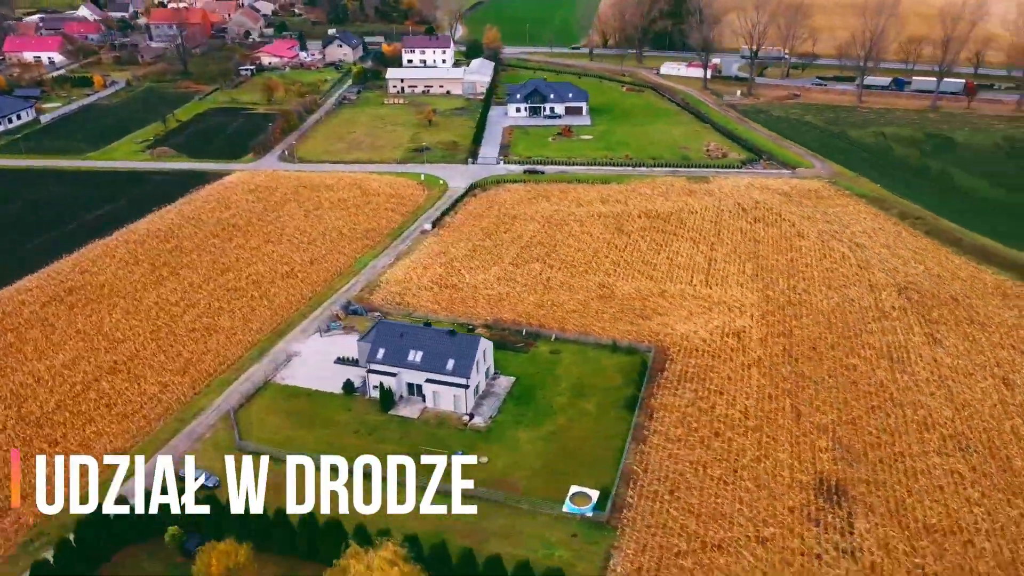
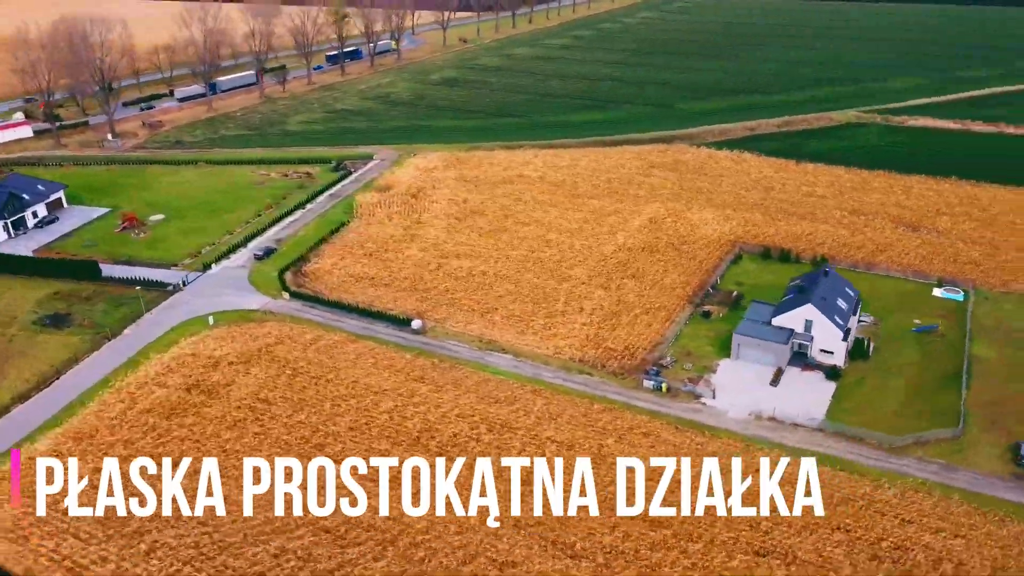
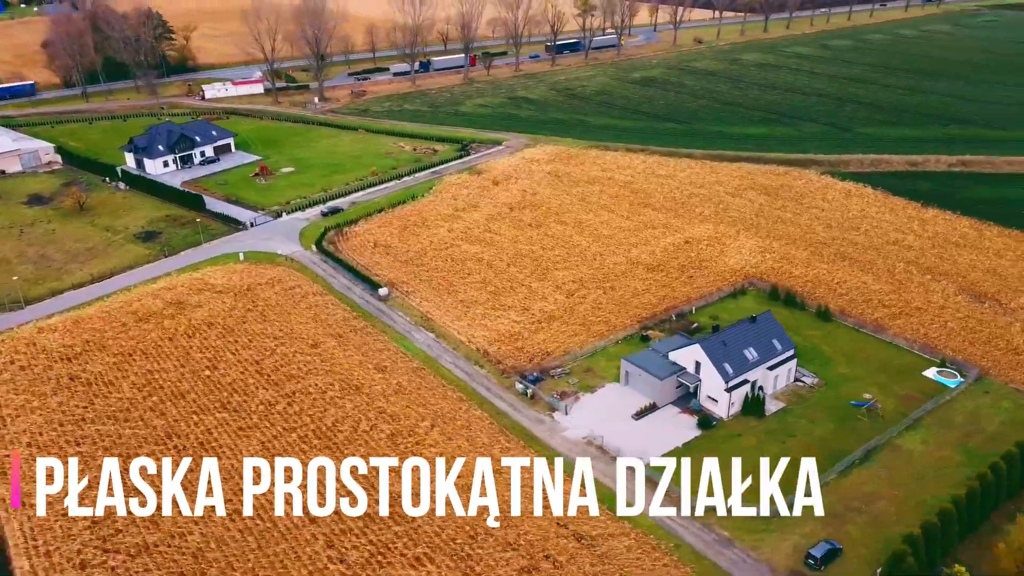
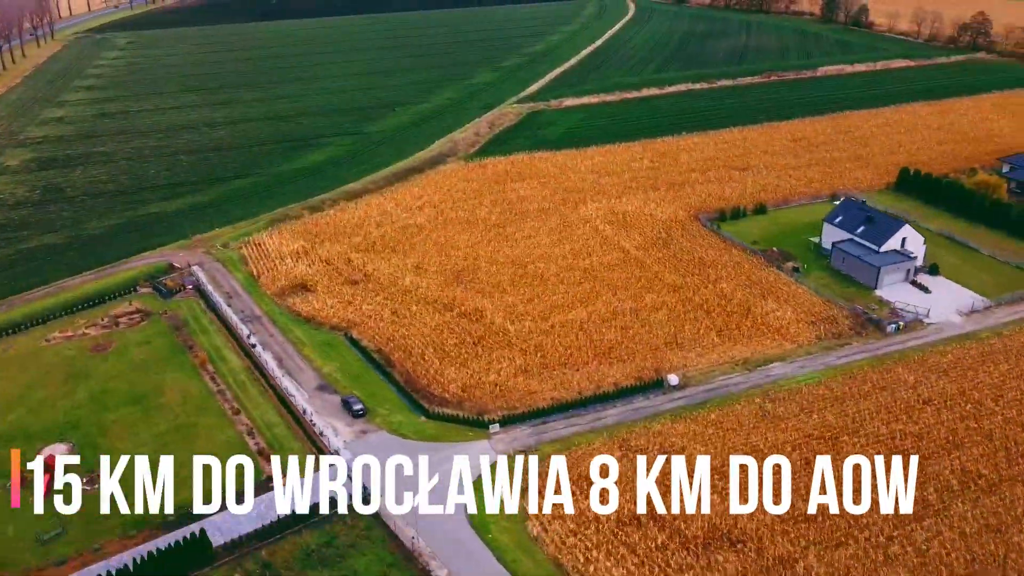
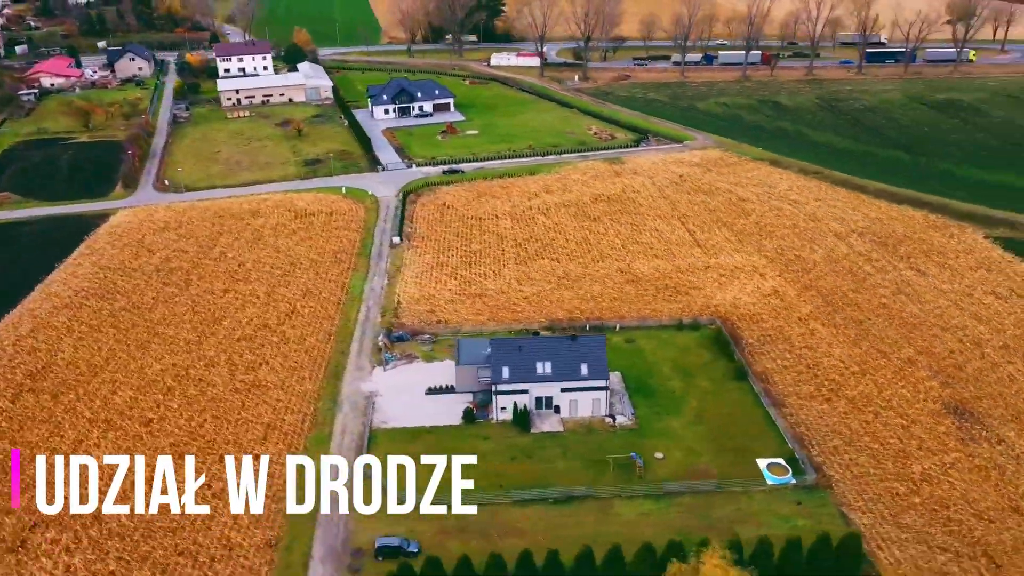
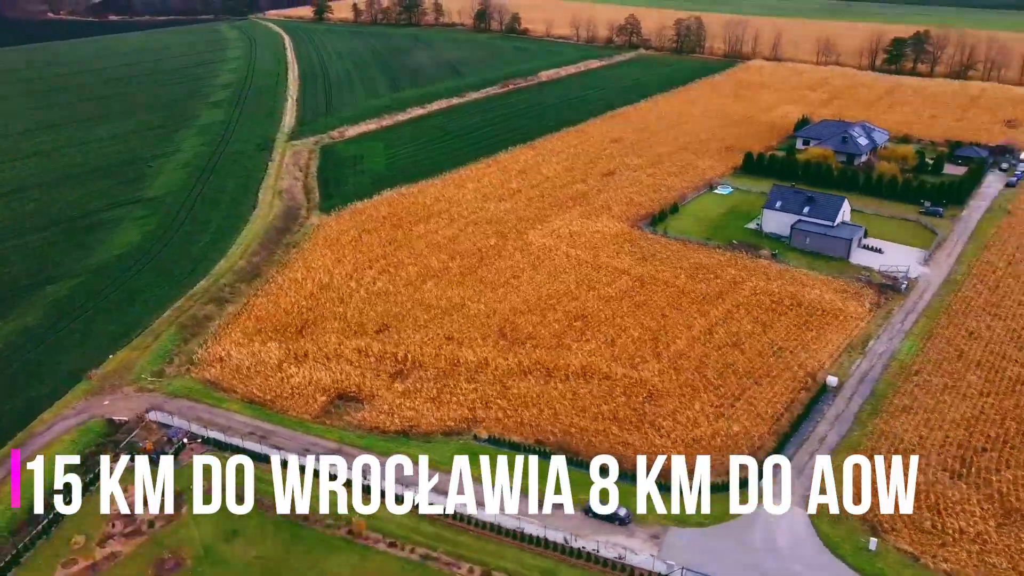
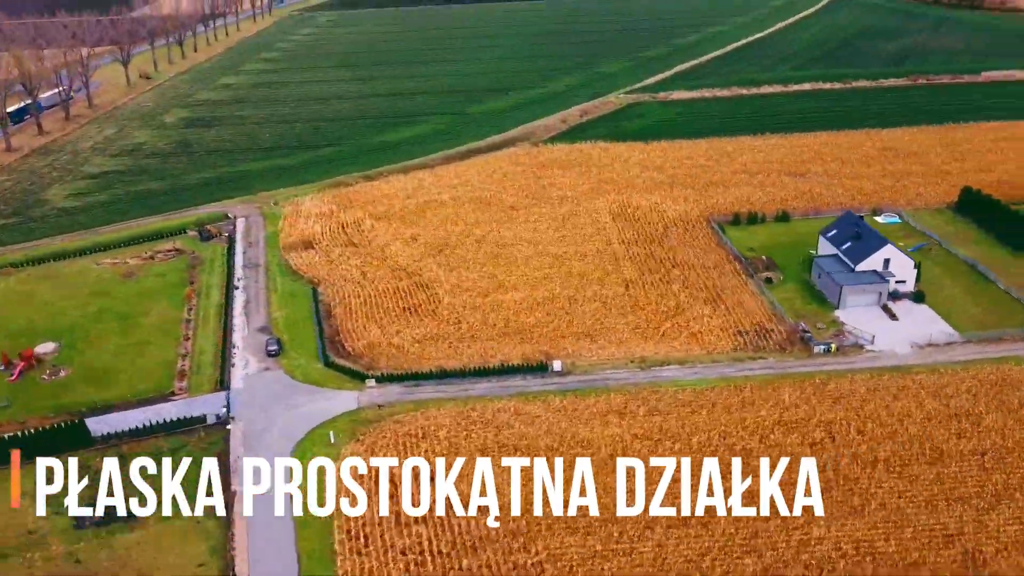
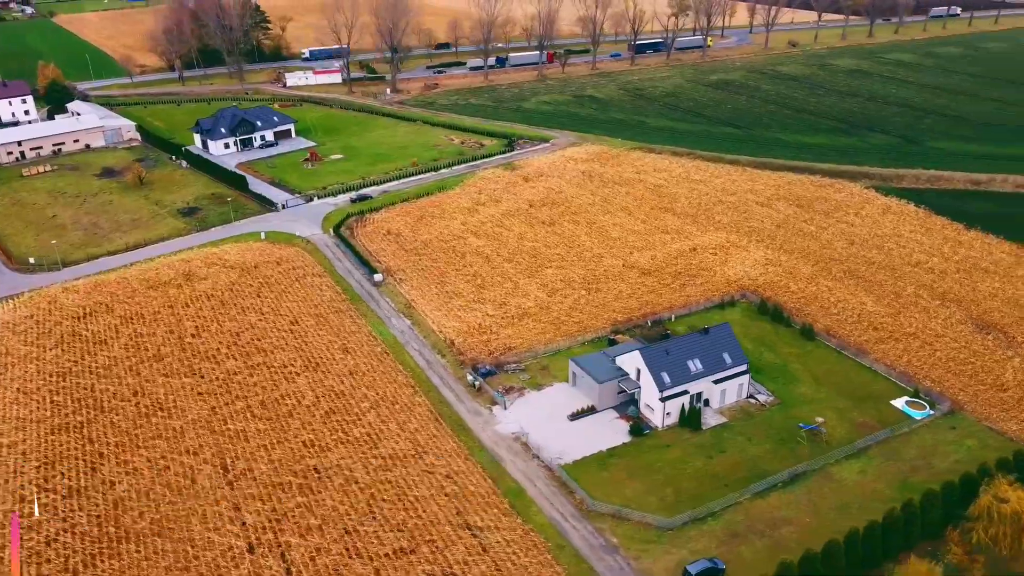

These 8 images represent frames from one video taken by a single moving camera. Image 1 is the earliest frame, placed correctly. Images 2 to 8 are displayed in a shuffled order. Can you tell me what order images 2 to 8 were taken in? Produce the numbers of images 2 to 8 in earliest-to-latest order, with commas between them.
5, 8, 3, 2, 7, 4, 6
